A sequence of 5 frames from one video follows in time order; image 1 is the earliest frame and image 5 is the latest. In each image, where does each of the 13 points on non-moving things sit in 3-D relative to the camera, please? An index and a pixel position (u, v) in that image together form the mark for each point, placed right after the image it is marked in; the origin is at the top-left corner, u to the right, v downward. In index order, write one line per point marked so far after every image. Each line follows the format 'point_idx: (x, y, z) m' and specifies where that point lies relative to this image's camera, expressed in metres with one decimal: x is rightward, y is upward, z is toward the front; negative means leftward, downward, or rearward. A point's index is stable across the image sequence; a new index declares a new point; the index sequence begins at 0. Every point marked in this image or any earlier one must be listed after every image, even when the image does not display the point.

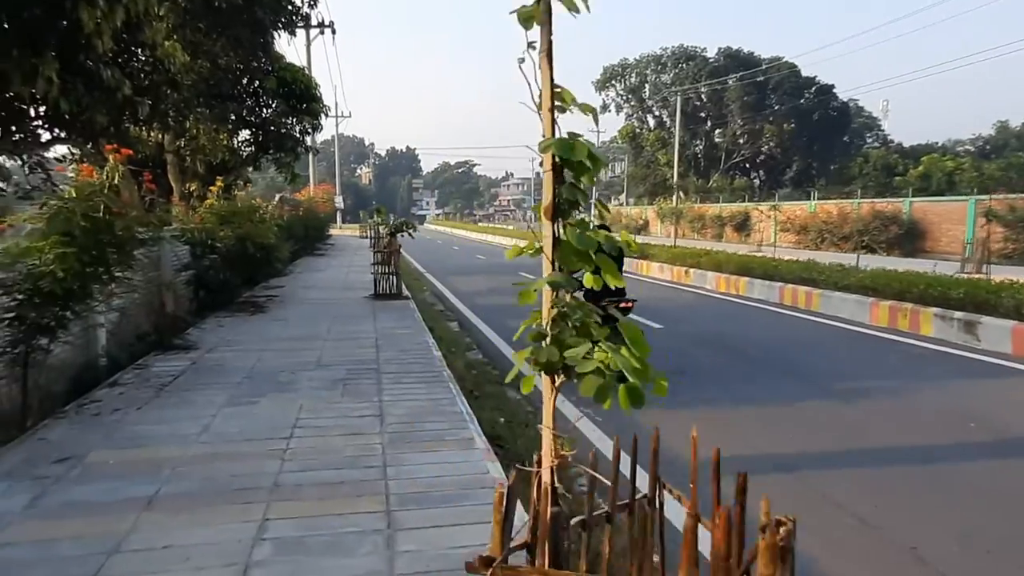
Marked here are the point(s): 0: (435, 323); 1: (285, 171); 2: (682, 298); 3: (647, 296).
0: (-1.2, -0.6, +10.3) m
1: (-6.3, +3.2, +18.8) m
2: (+3.3, -0.2, +13.0) m
3: (+2.7, -0.2, +13.4) m
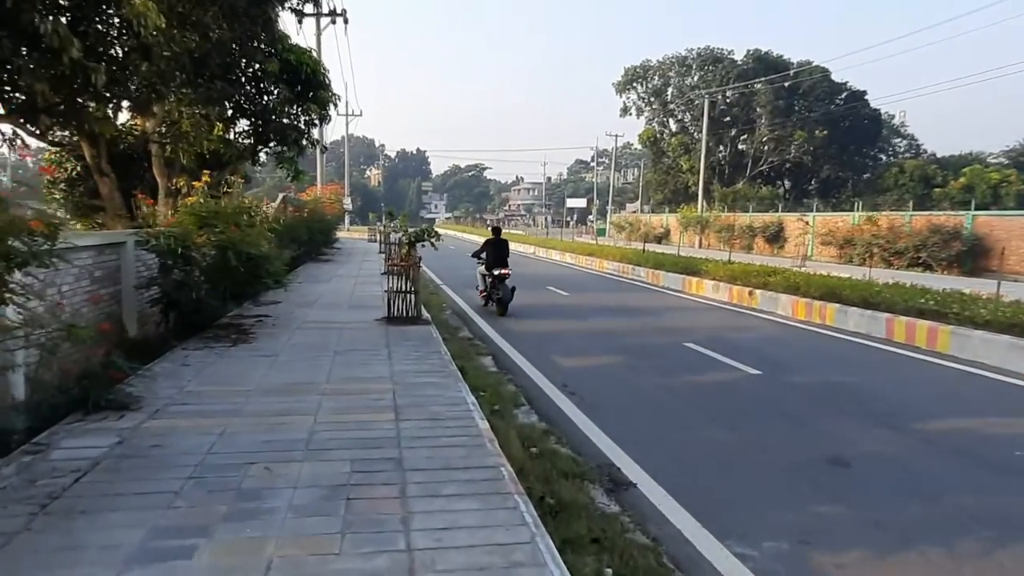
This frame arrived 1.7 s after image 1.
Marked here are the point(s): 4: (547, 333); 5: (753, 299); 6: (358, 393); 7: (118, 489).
0: (-0.5, -0.9, +8.0) m
1: (-5.6, +3.0, +16.7) m
2: (+3.9, -0.6, +10.7) m
3: (+3.3, -0.6, +11.1) m
4: (+0.5, -0.7, +10.5) m
5: (+4.7, -0.2, +13.3) m
6: (-1.3, -0.9, +5.8) m
7: (-2.1, -1.1, +3.7) m
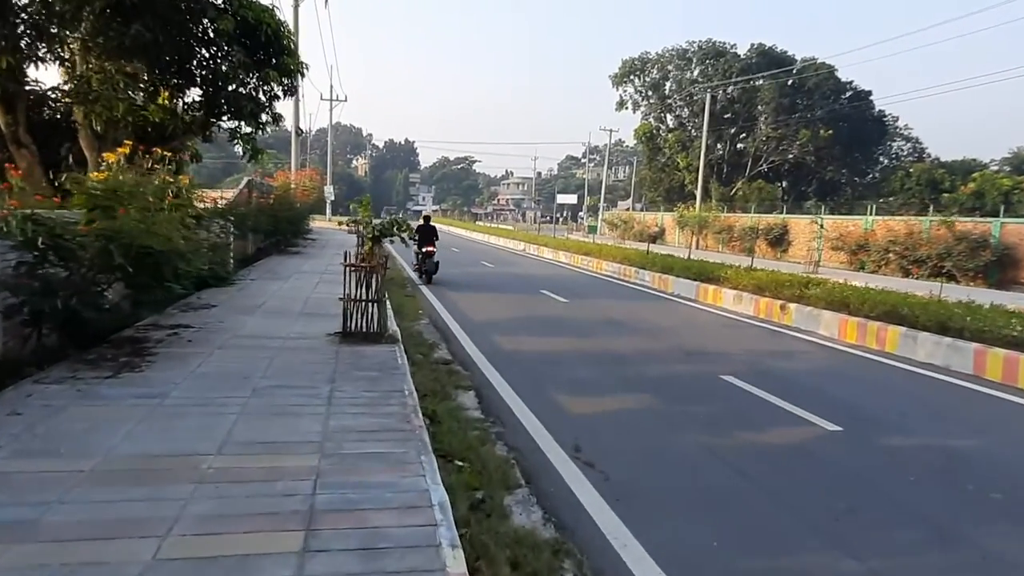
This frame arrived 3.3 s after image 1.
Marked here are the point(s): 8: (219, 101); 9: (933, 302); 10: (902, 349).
0: (-0.6, -1.0, +5.9) m
1: (-5.7, +3.0, +14.4) m
2: (+3.8, -0.9, +8.6) m
3: (+3.2, -0.8, +9.0) m
4: (+0.4, -0.8, +8.3) m
5: (+4.5, -0.5, +11.2) m
6: (-1.4, -1.0, +3.6) m
7: (-2.1, -1.2, +1.5) m
8: (-5.8, +3.7, +13.4) m
9: (+5.9, -0.2, +9.4) m
10: (+5.1, -0.8, +8.8) m
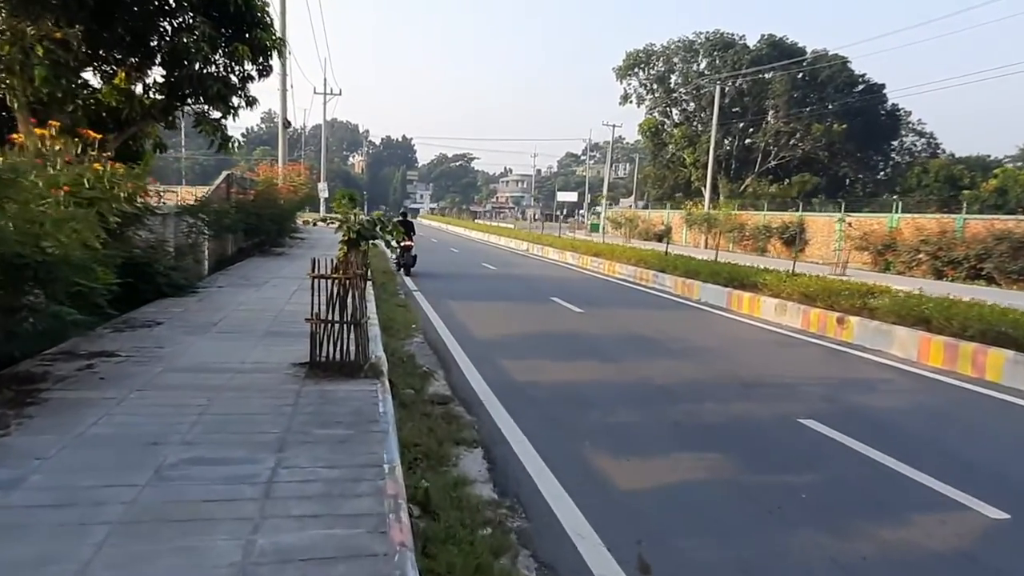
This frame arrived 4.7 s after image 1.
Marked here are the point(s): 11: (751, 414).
0: (-0.5, -1.2, +4.1) m
1: (-5.6, +2.9, +12.6) m
2: (+3.9, -1.0, +6.9) m
3: (+3.3, -1.0, +7.3) m
4: (+0.5, -1.0, +6.6) m
5: (+4.7, -0.6, +9.5) m
6: (-1.2, -1.2, +1.9) m
7: (-2.0, -1.4, -0.3) m
8: (-5.6, +3.5, +11.6) m
9: (+6.0, -0.3, +7.7) m
10: (+5.2, -0.9, +7.1) m
11: (+2.1, -1.1, +5.9) m
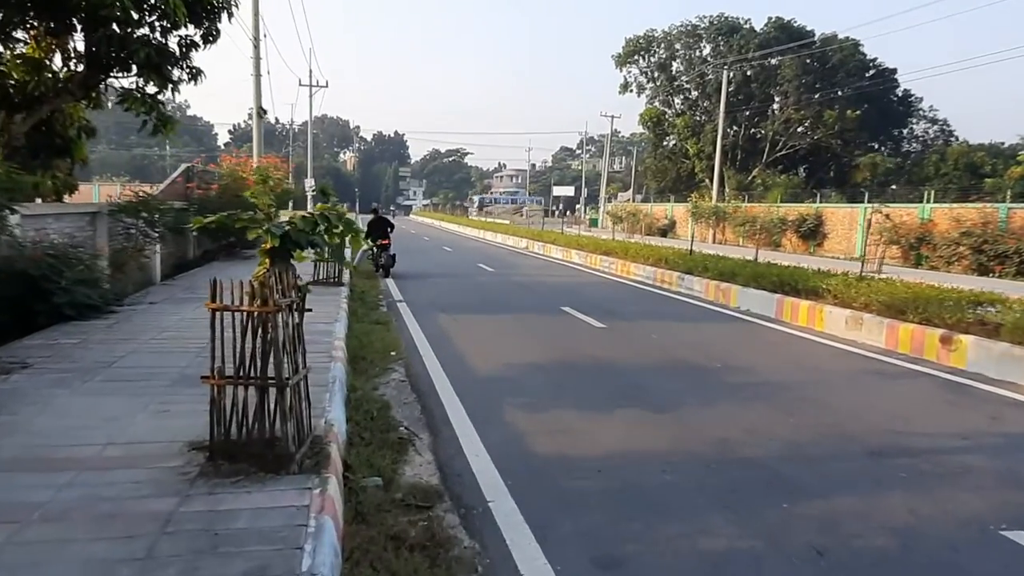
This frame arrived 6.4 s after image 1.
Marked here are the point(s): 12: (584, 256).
0: (-0.3, -1.4, +1.9) m
1: (-5.5, +2.7, +10.3) m
2: (+4.1, -1.1, +4.7) m
3: (+3.4, -1.1, +5.1) m
4: (+0.7, -1.2, +4.4) m
5: (+4.8, -0.7, +7.3) m
6: (-1.0, -1.4, -0.3) m
7: (-1.8, -1.6, -2.5) m
8: (-5.6, +3.3, +9.3) m
9: (+6.1, -0.4, +5.5) m
10: (+5.3, -1.0, +4.9) m
11: (+2.2, -1.3, +3.6) m
12: (+2.0, +0.9, +19.3) m
